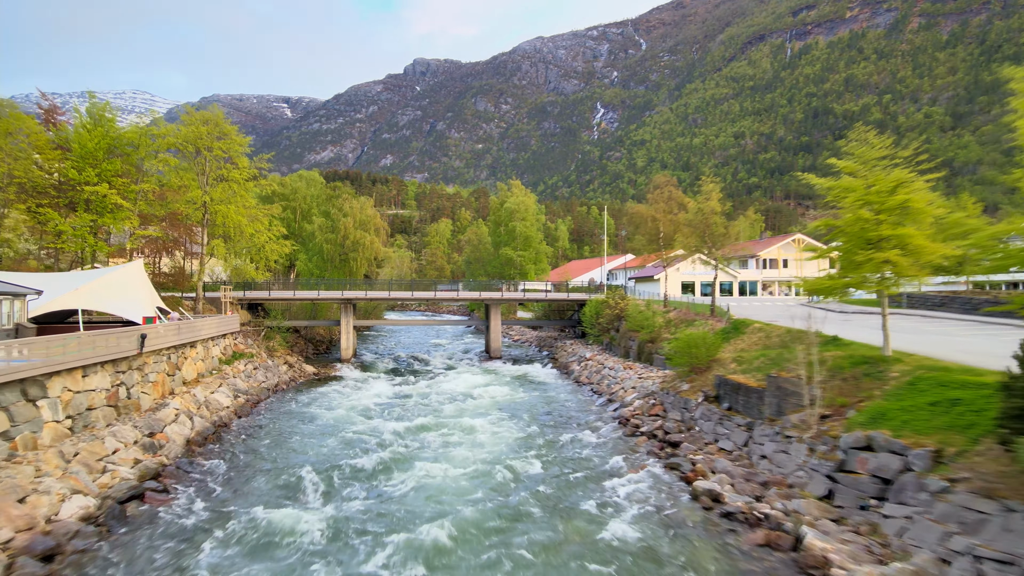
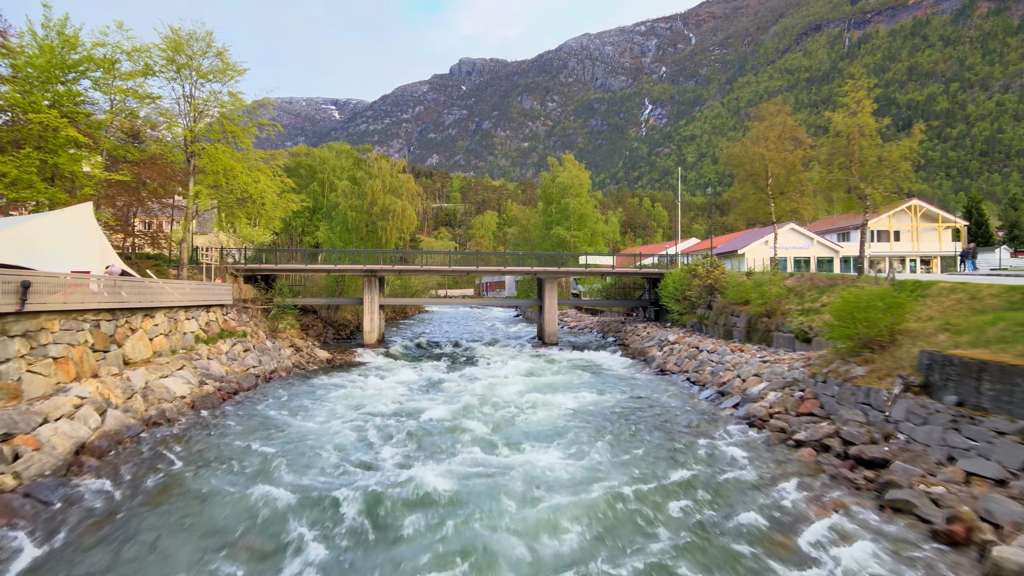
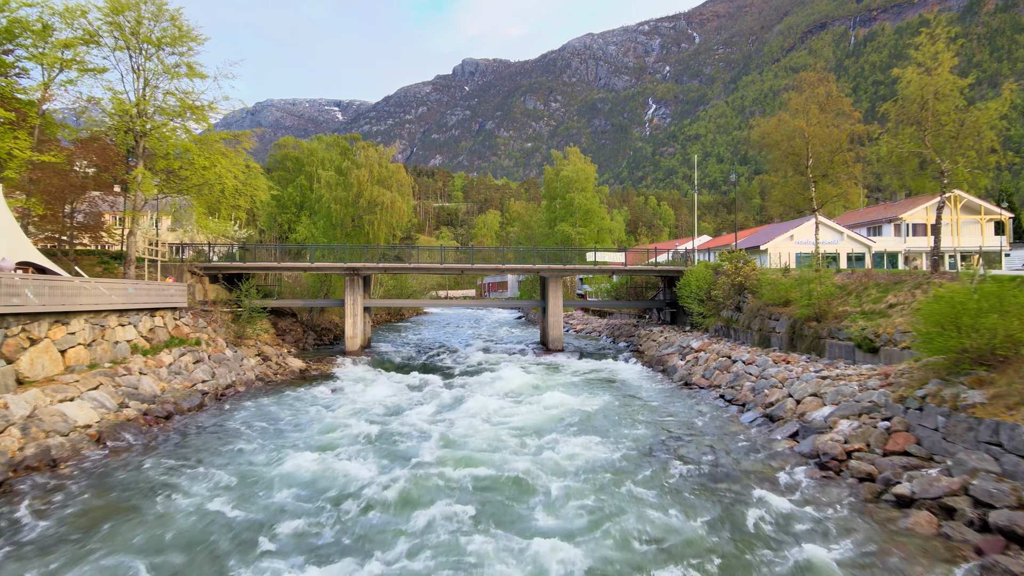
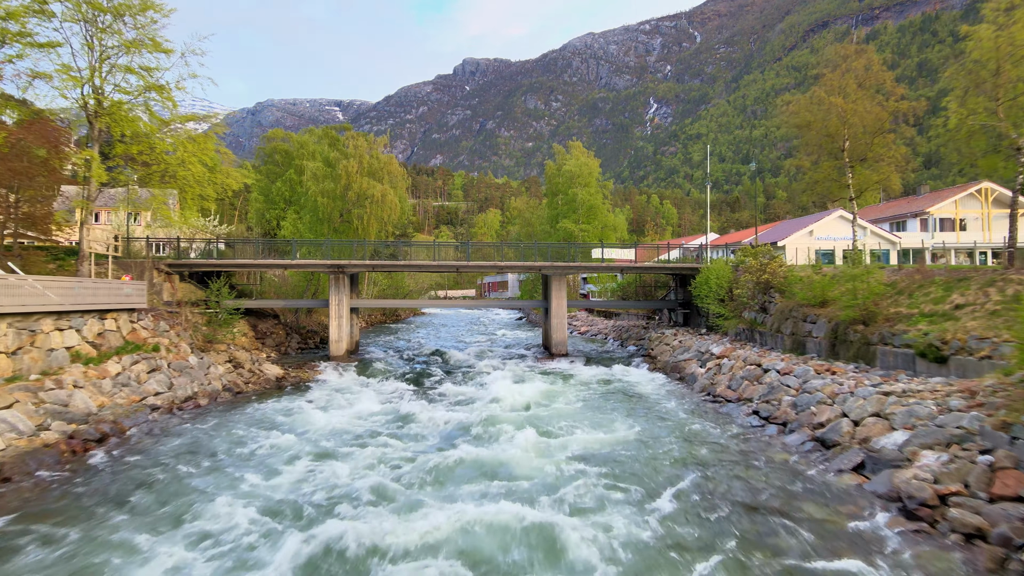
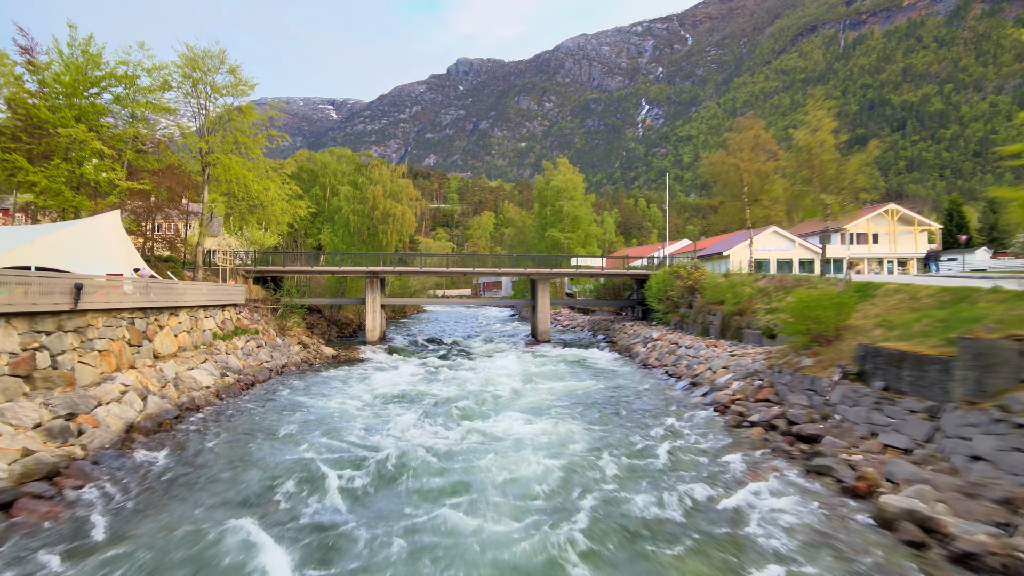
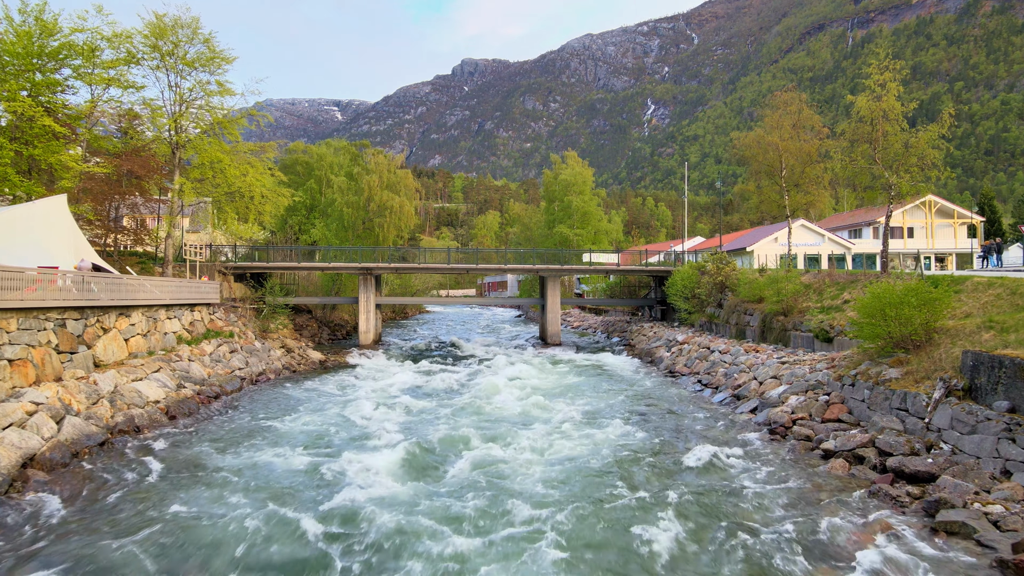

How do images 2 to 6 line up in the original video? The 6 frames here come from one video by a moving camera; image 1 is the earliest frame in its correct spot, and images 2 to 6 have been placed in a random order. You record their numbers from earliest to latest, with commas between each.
5, 2, 6, 3, 4
